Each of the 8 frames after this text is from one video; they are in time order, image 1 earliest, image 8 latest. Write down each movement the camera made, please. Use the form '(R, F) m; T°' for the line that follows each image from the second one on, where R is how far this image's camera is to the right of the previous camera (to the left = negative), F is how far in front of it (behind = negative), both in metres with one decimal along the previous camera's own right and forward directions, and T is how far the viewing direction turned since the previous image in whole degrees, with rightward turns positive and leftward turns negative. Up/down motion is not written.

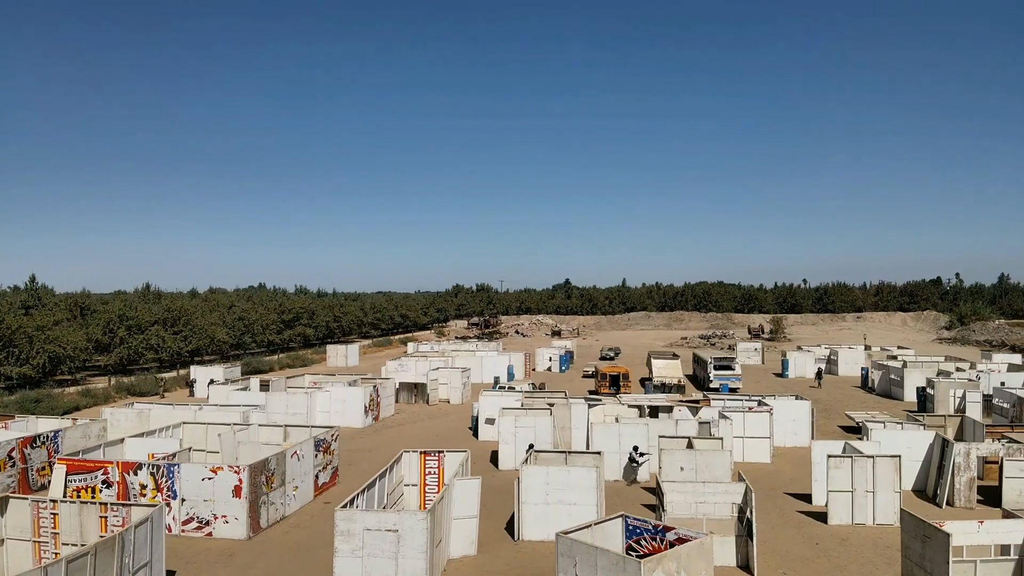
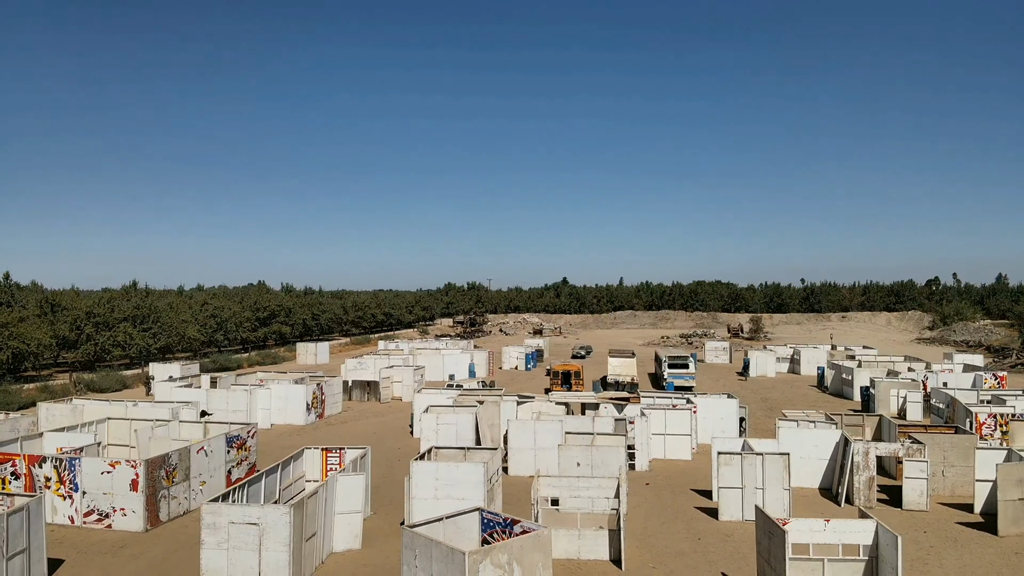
(+2.7, -0.3) m; 0°
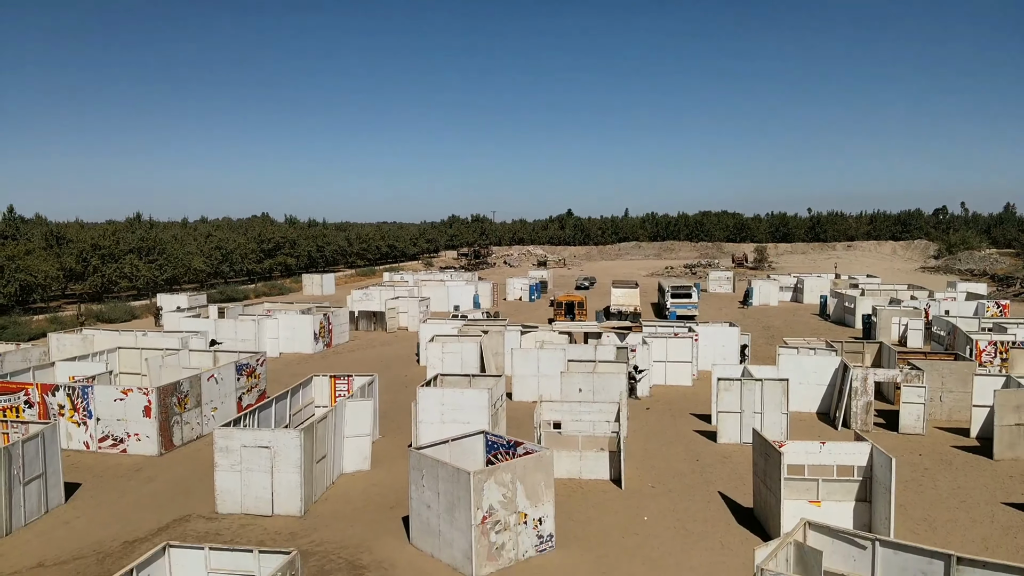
(0.0, -0.1) m; 0°
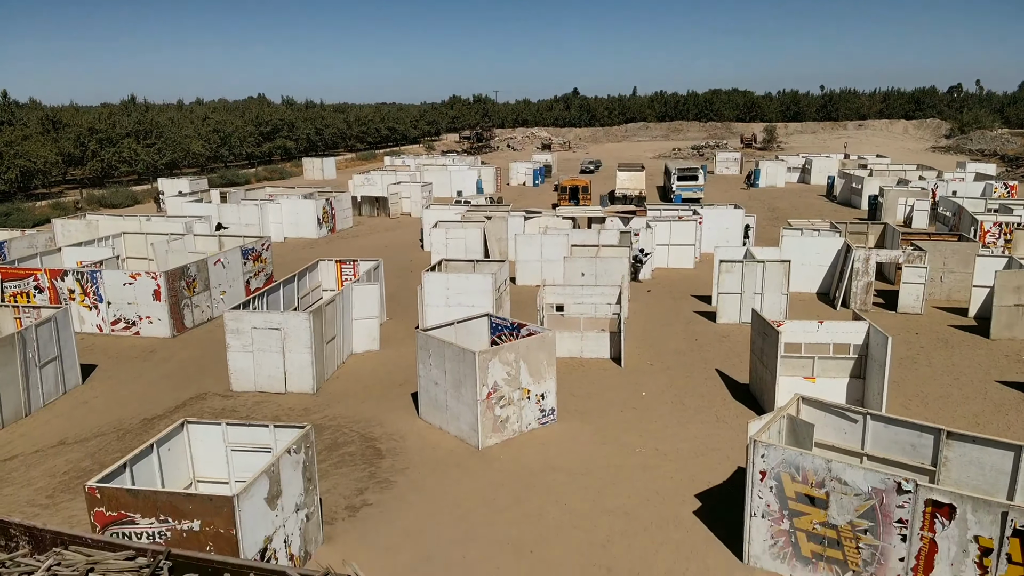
(0.0, 0.0) m; 0°
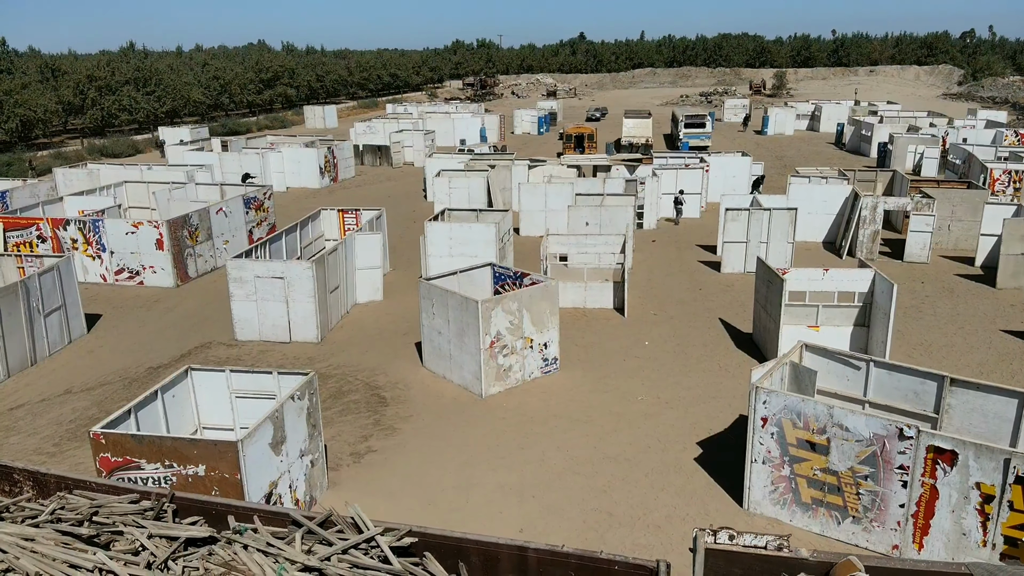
(0.0, +0.1) m; 0°
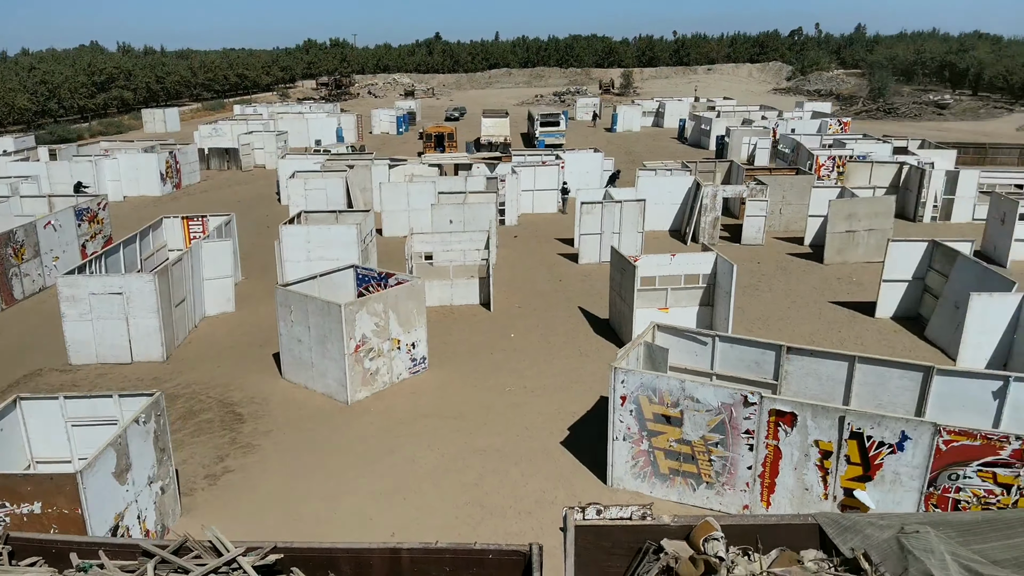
(+0.1, 0.0) m; +10°
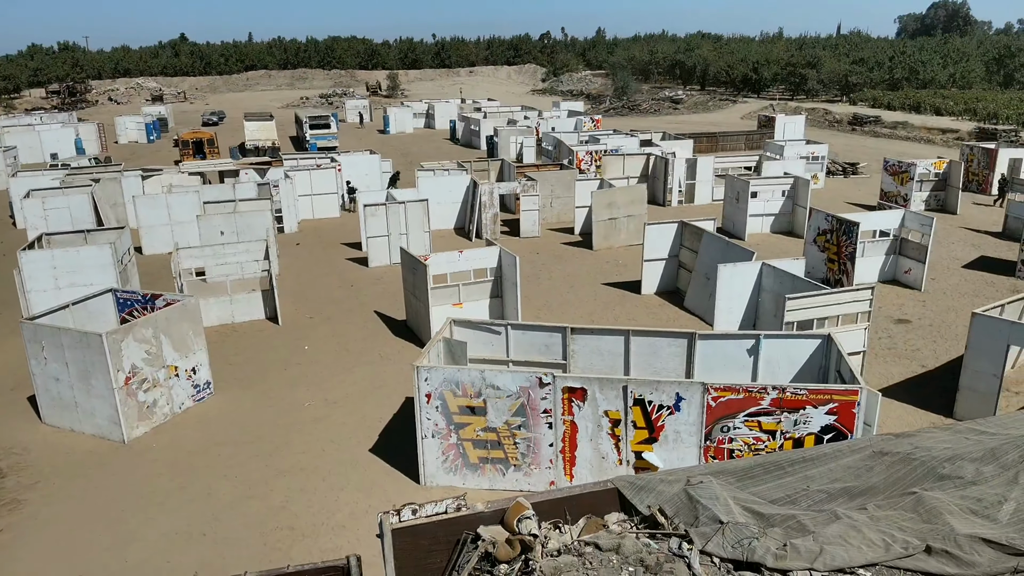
(-0.1, 0.0) m; +16°
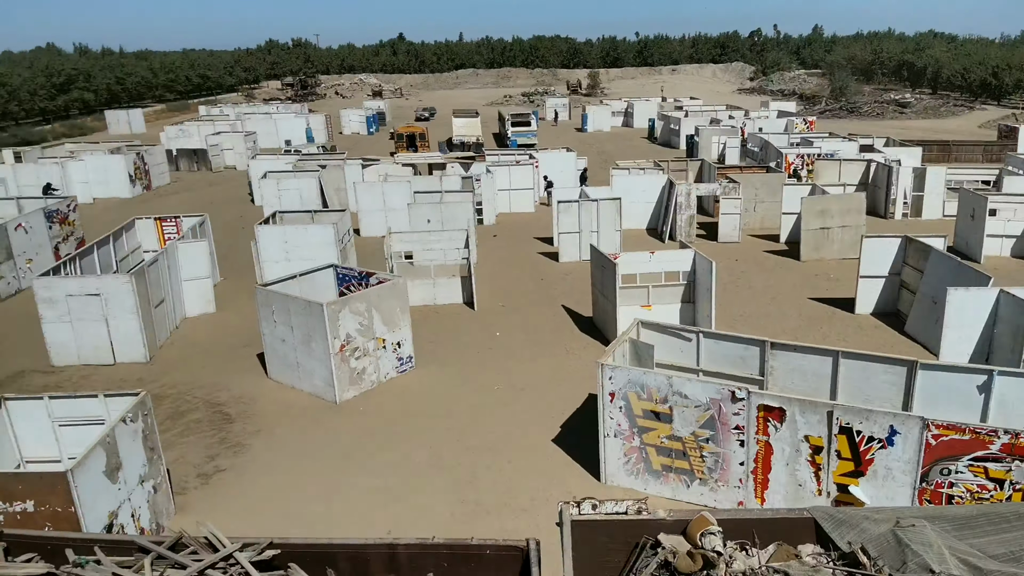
(-0.3, -0.1) m; -14°
